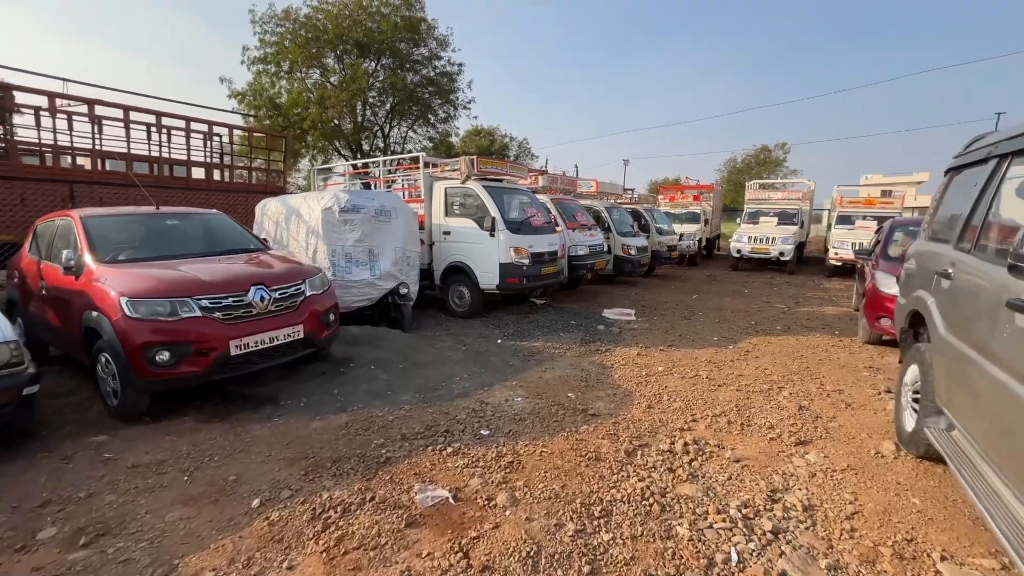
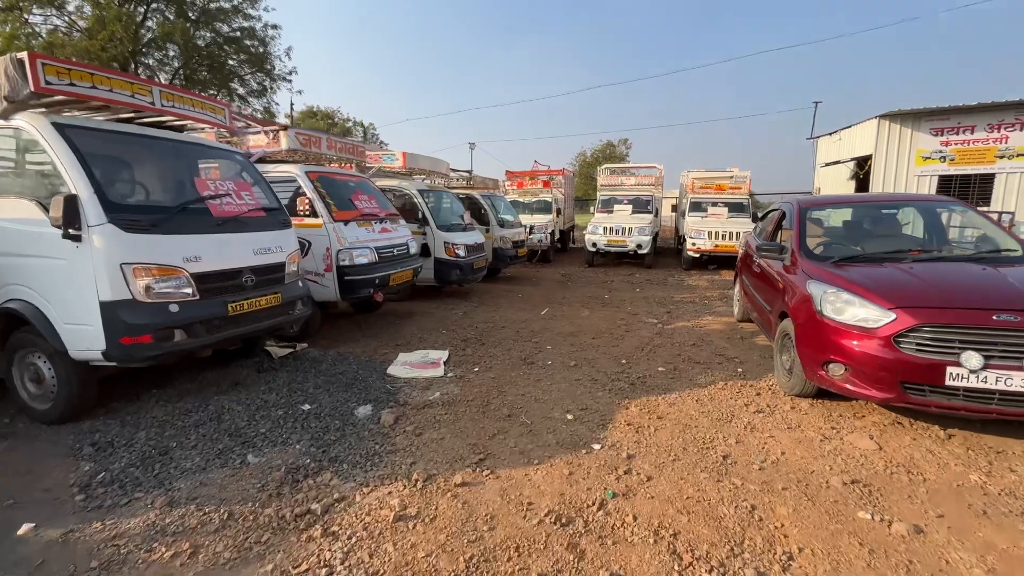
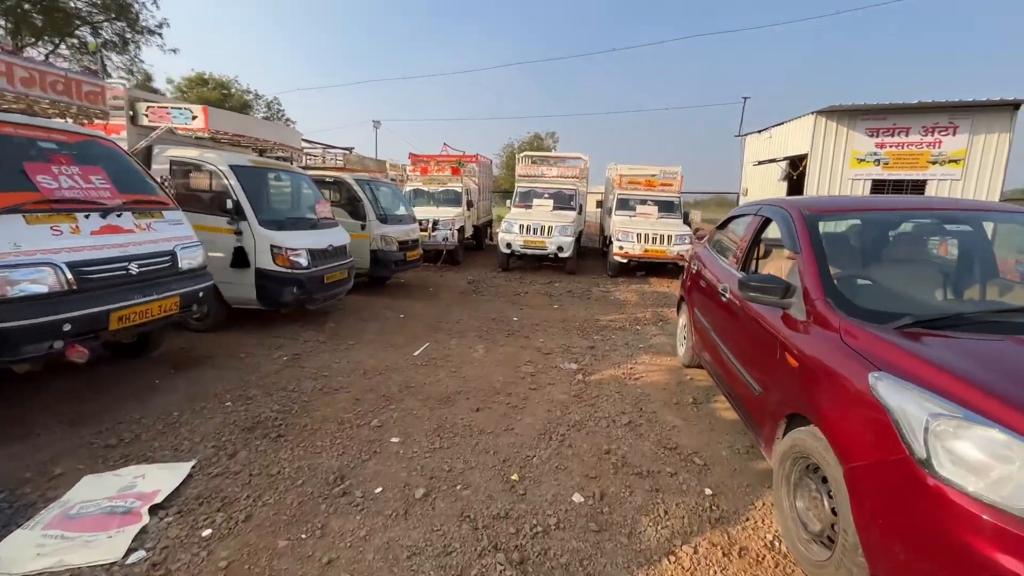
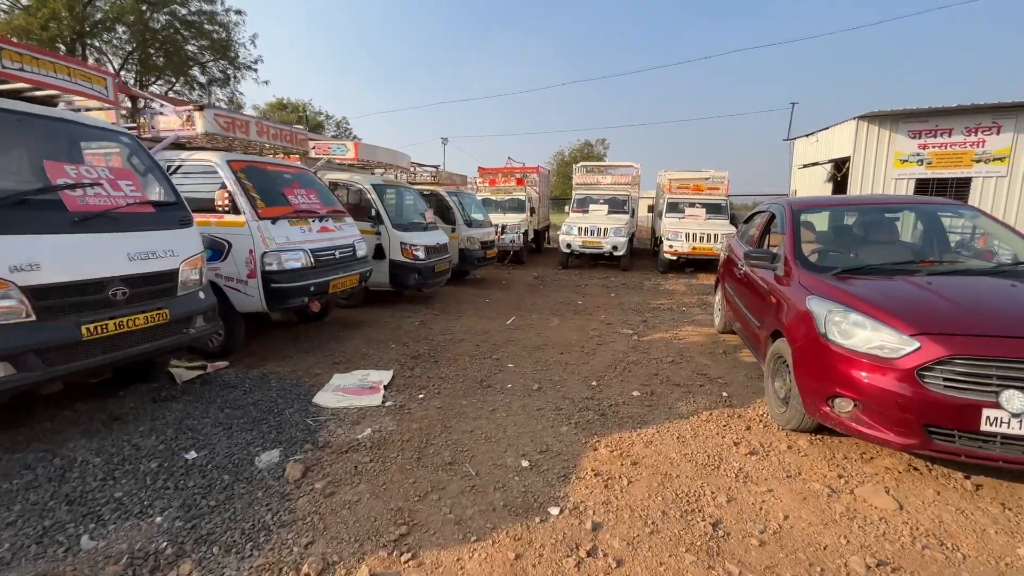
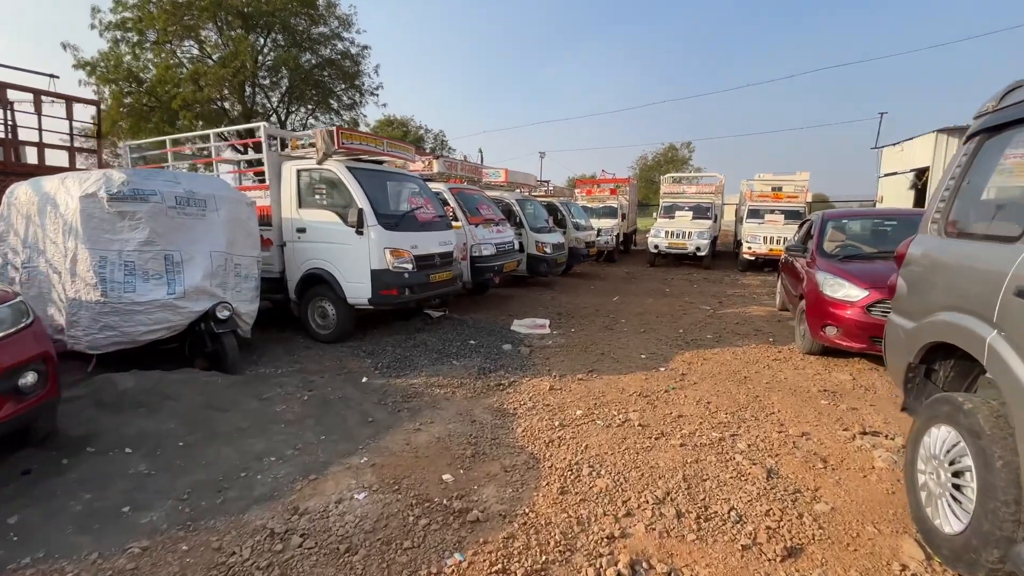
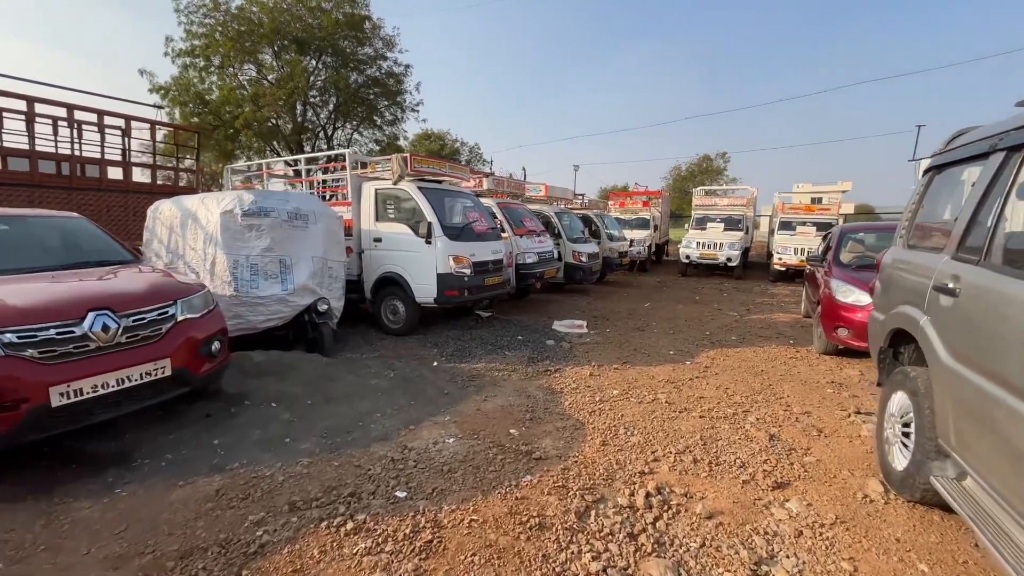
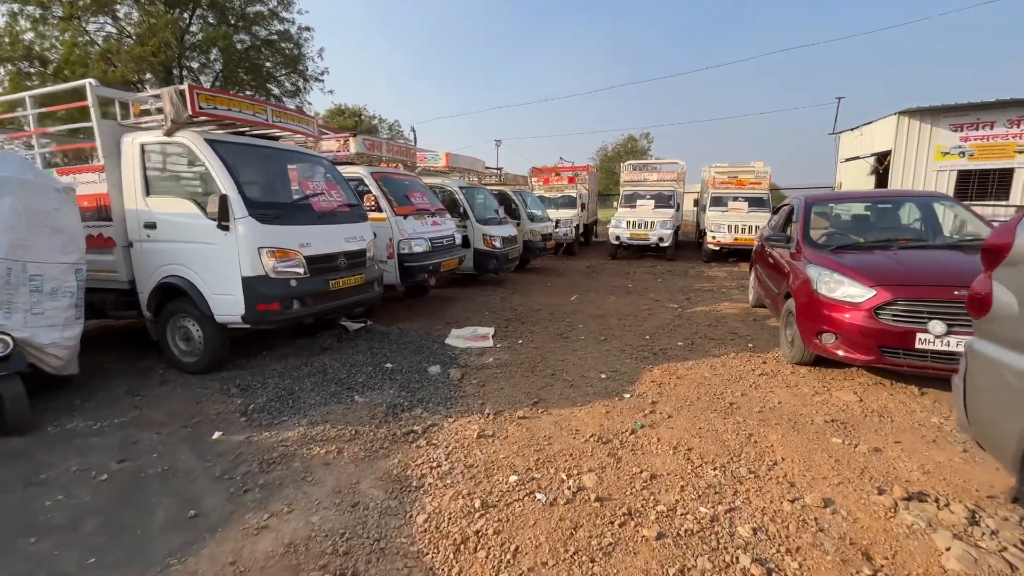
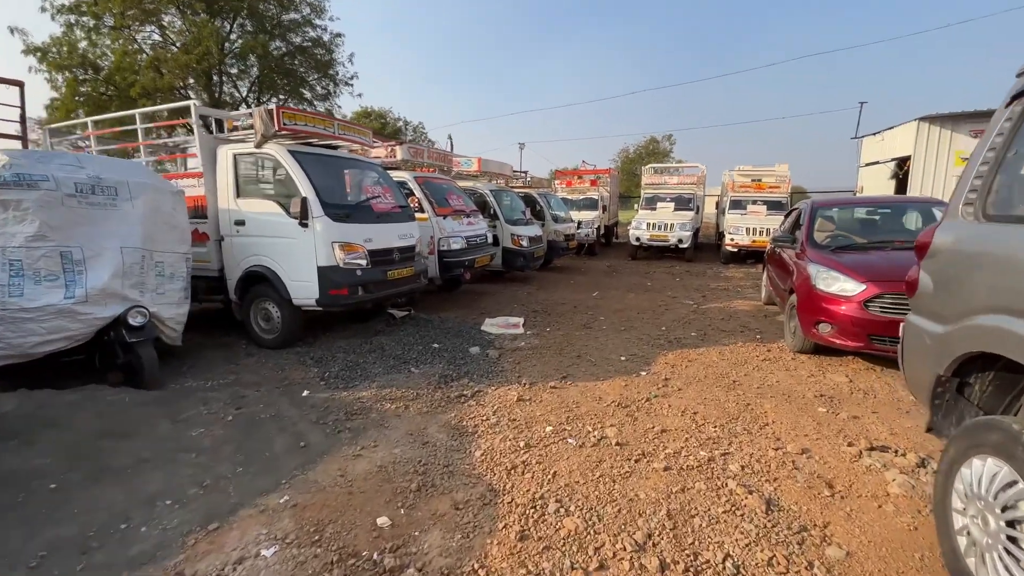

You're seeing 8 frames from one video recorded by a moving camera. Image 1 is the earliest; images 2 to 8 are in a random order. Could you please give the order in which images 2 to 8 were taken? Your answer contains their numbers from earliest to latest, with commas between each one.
6, 5, 8, 7, 2, 4, 3
